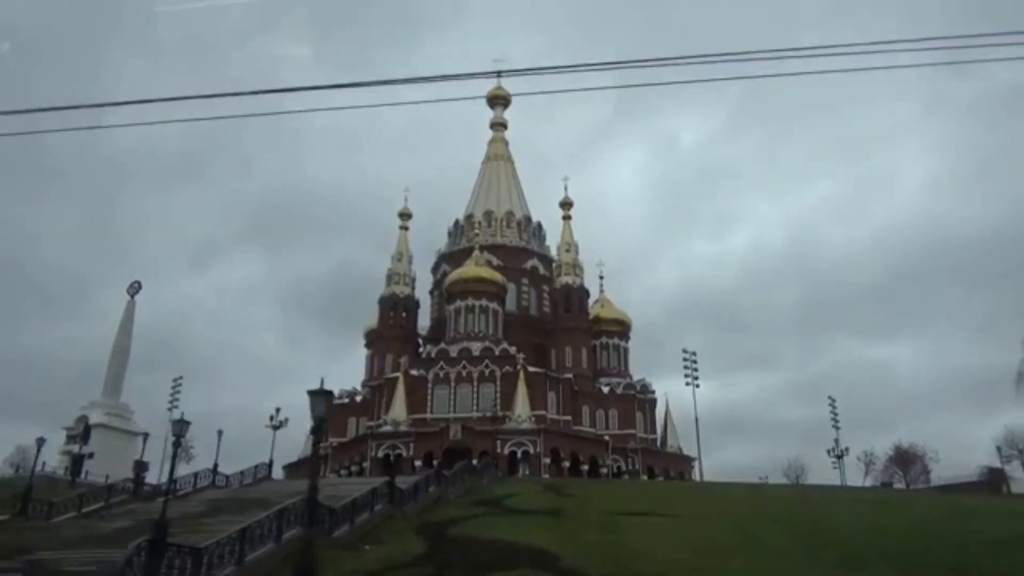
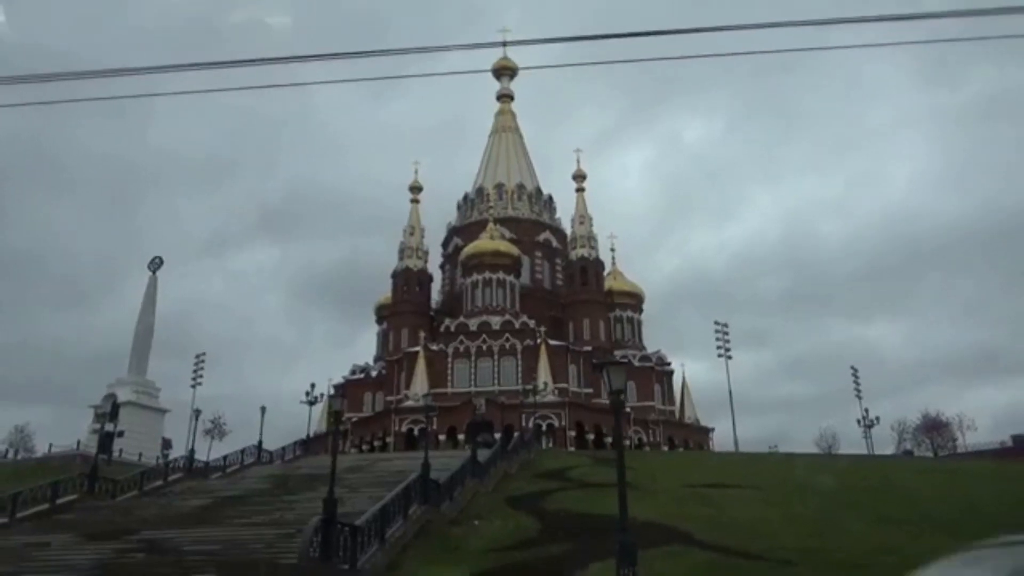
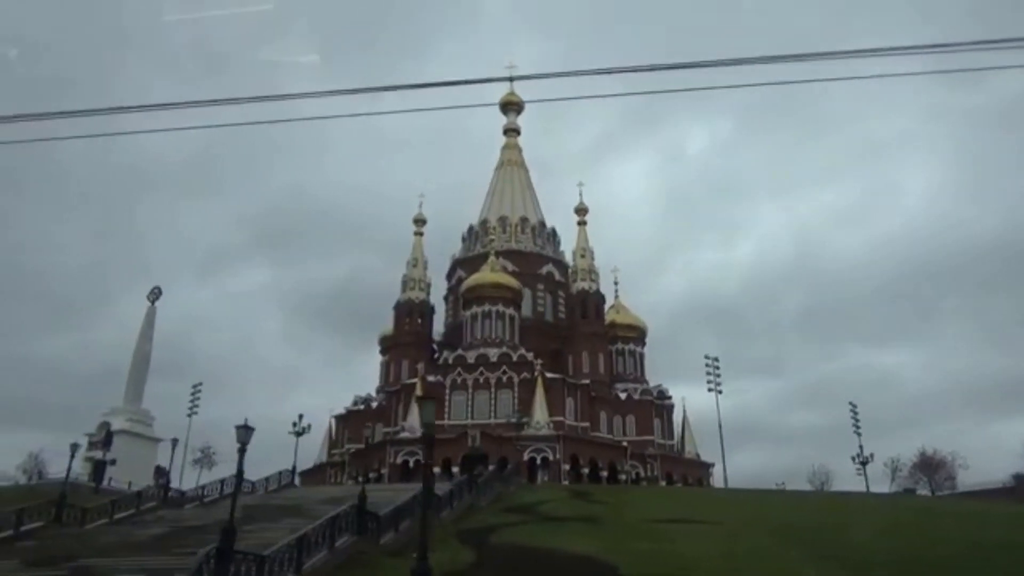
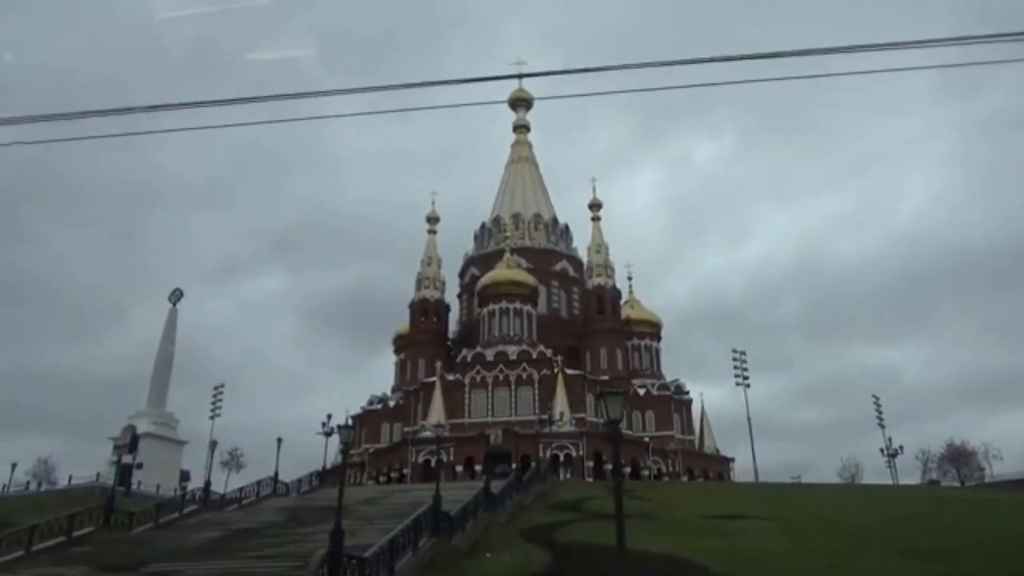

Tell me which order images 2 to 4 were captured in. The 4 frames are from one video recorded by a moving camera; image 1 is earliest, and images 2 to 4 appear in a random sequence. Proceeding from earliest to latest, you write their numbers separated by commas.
3, 4, 2
